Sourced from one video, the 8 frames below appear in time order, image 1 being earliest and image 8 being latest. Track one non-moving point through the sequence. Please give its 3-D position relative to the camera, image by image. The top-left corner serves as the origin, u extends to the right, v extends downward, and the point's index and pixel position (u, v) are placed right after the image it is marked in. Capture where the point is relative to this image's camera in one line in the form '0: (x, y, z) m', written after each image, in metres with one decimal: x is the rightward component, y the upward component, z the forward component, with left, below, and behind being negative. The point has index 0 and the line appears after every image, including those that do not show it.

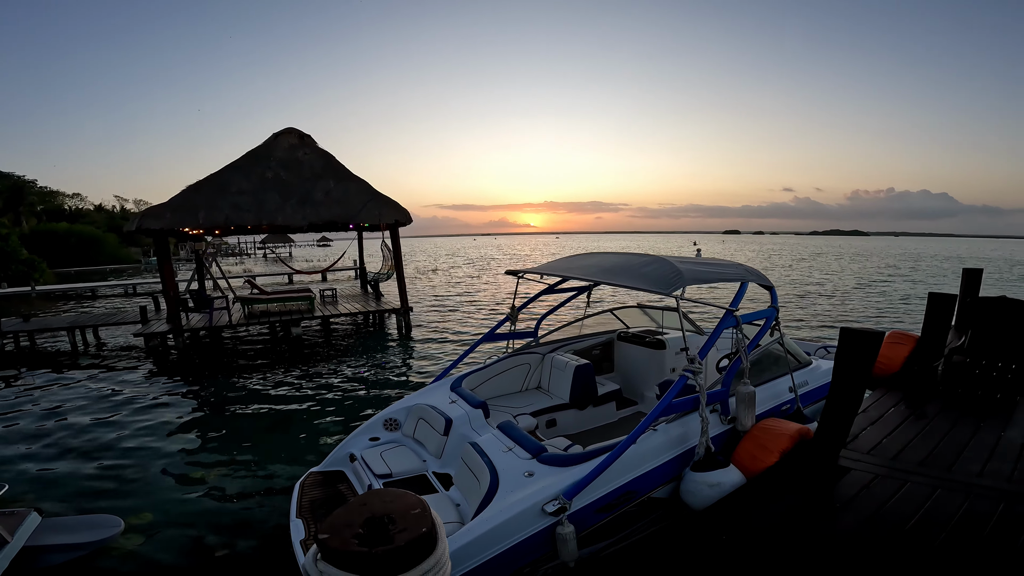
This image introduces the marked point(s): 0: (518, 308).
0: (+0.1, -0.3, +6.6) m
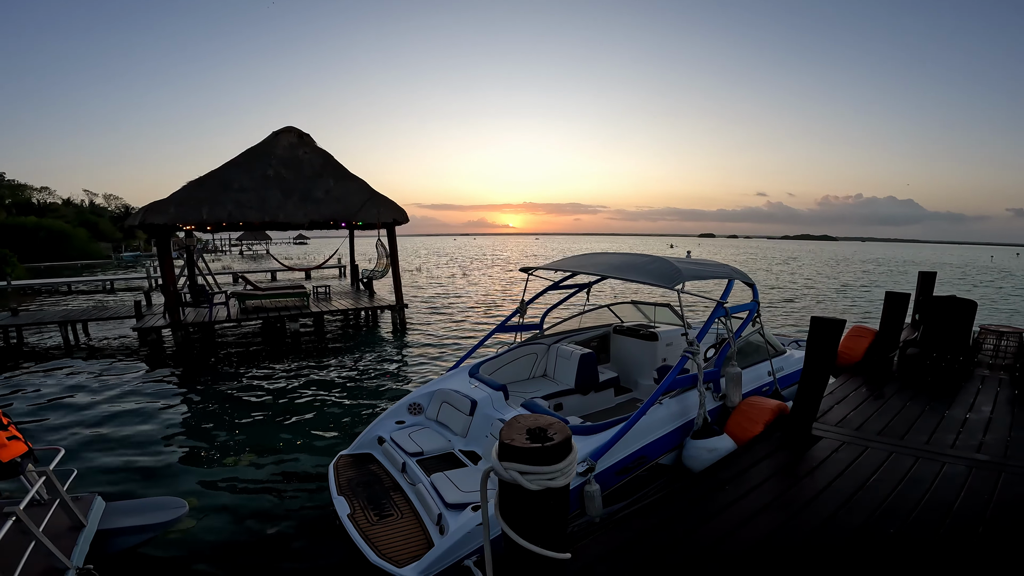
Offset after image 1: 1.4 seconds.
0: (+0.2, -0.2, +7.1) m
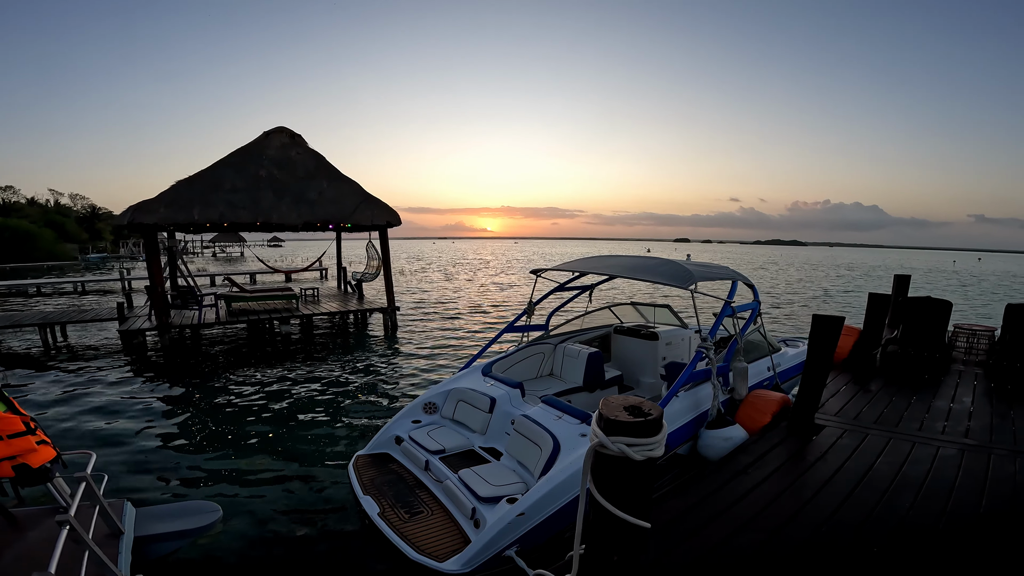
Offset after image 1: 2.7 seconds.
0: (+0.3, -0.3, +7.3) m
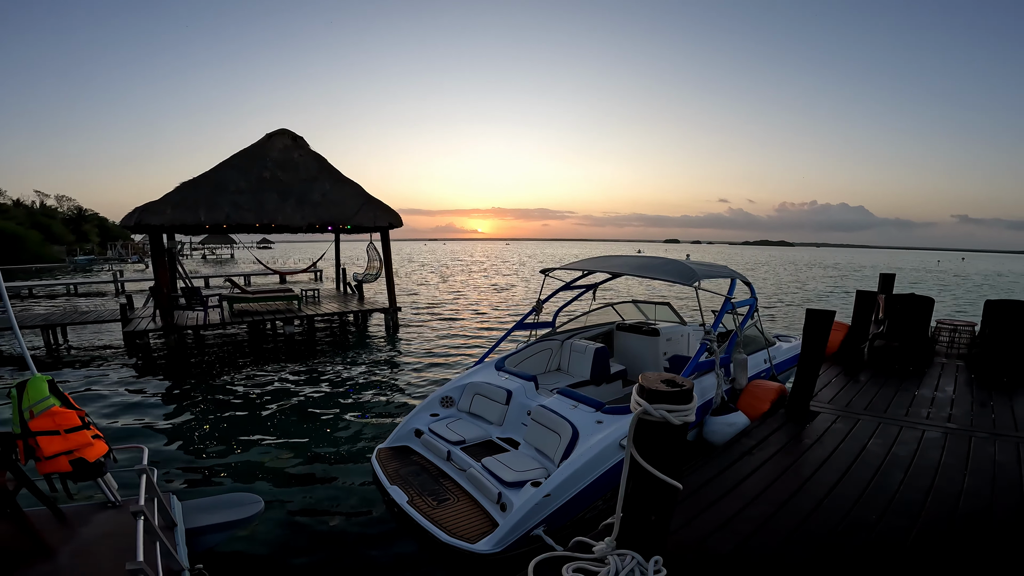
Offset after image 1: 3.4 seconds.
0: (+0.5, -0.2, +7.6) m
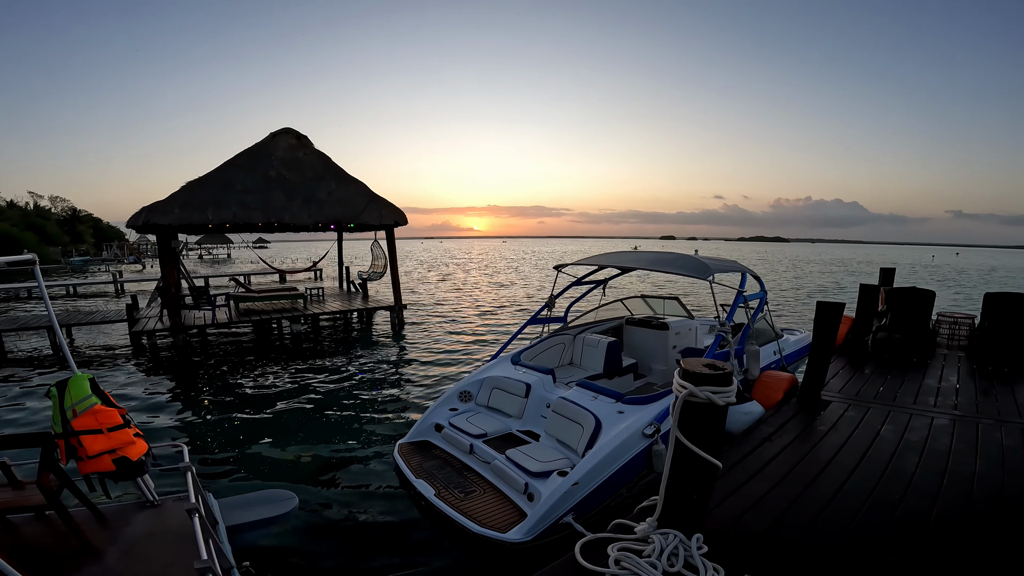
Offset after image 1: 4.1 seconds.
0: (+0.7, -0.2, +7.7) m
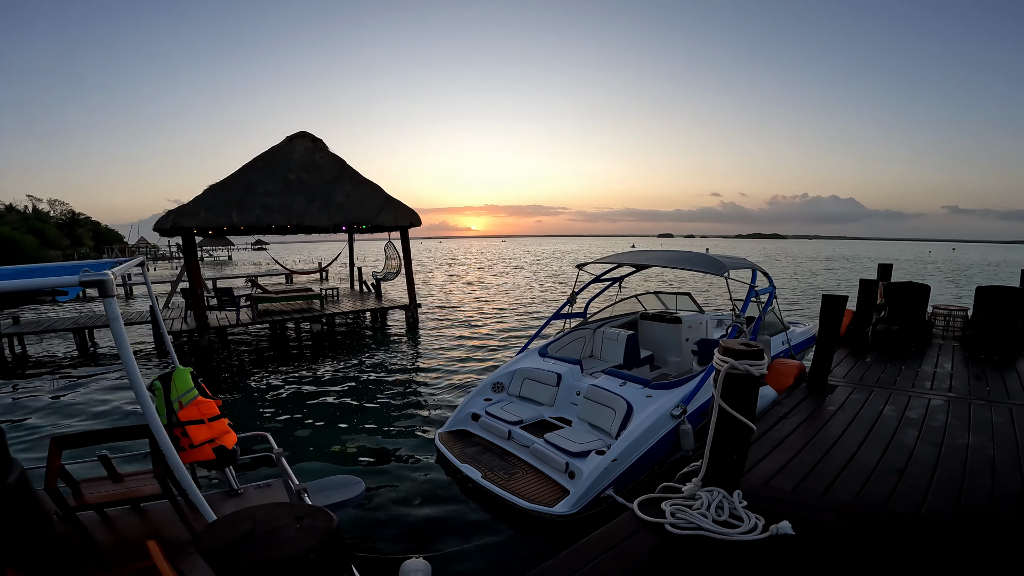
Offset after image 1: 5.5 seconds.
0: (+1.1, -0.1, +8.2) m
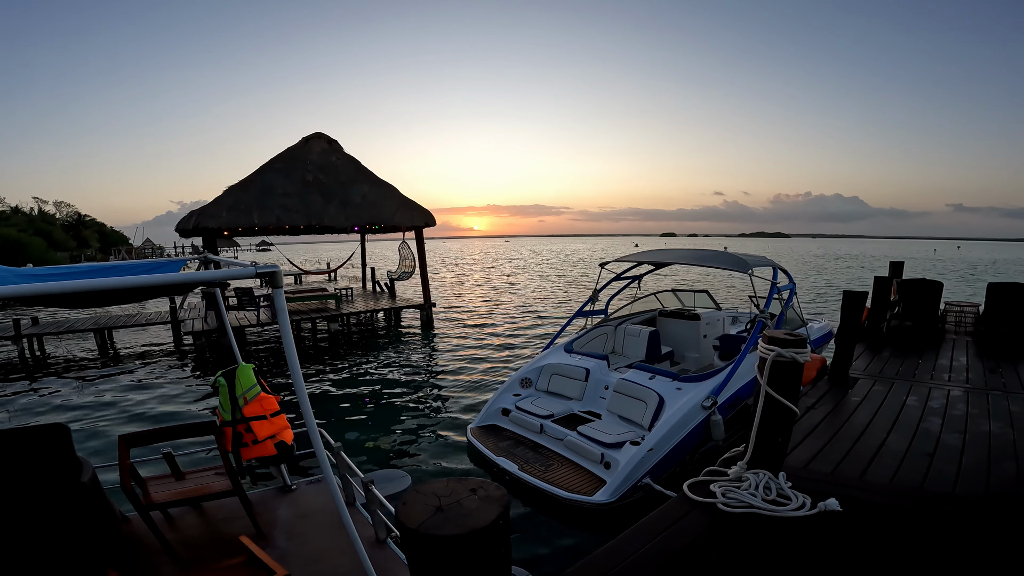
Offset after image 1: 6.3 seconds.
0: (+1.5, -0.1, +8.4) m
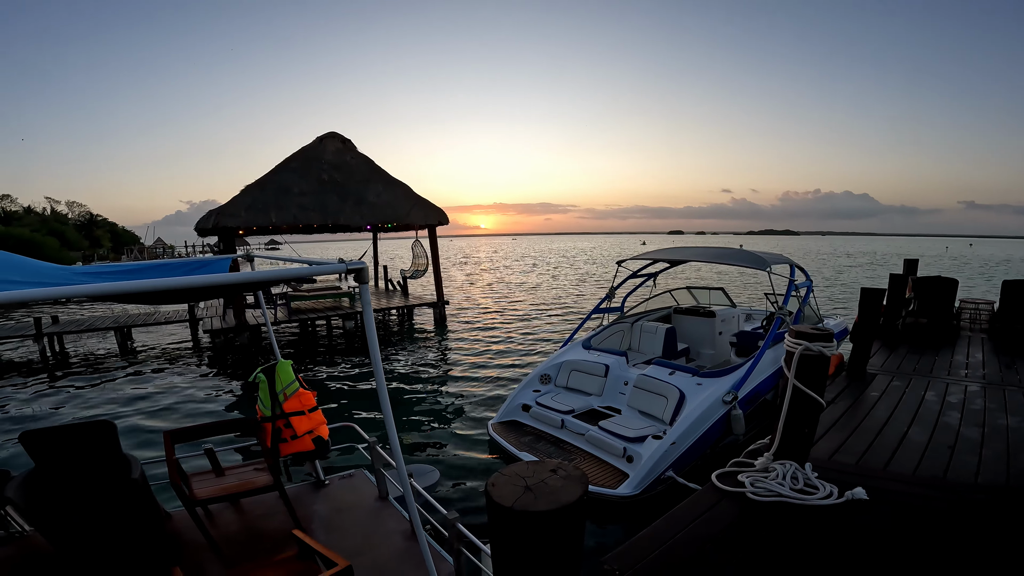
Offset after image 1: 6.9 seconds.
0: (+1.9, 0.0, +8.5) m
